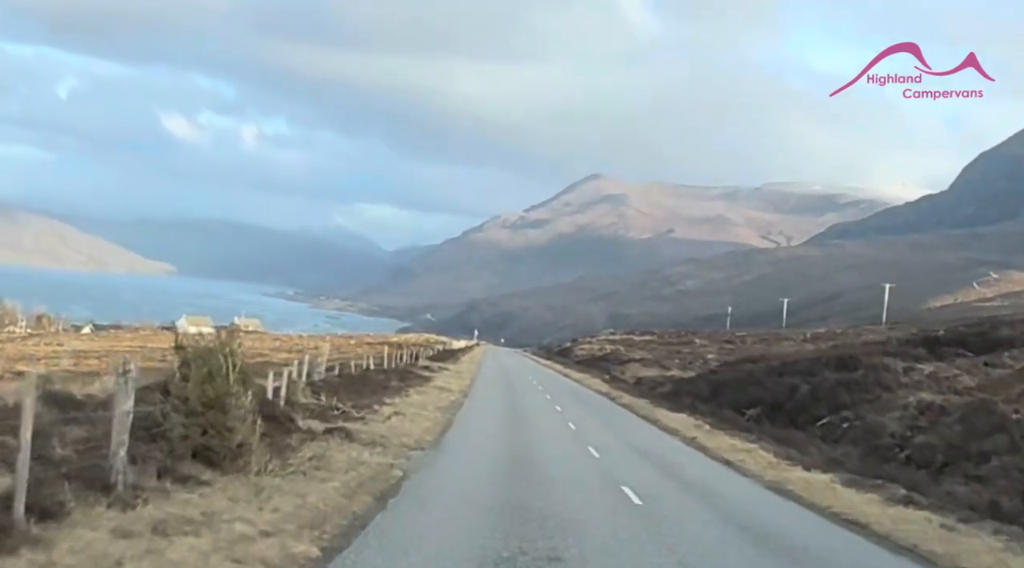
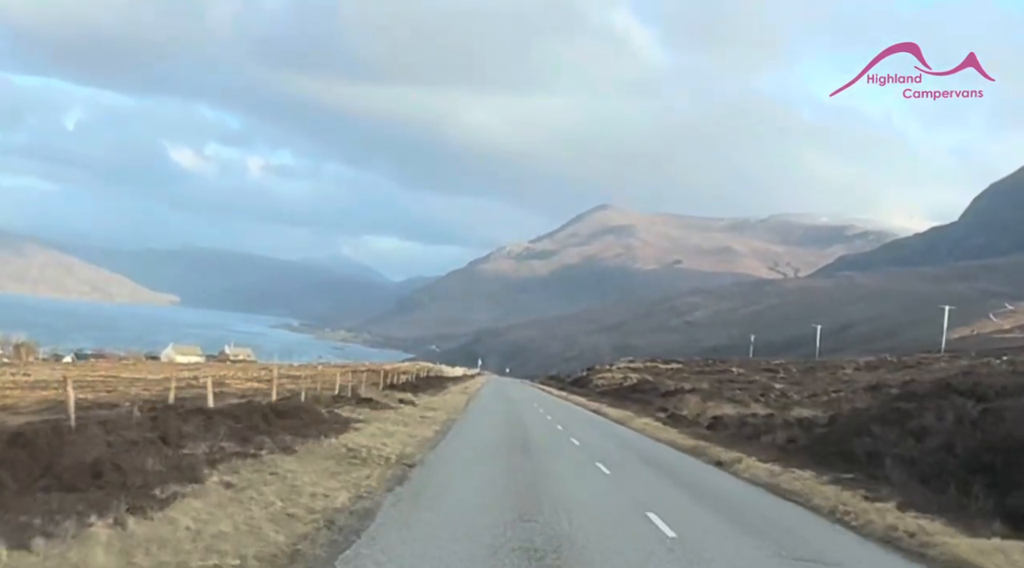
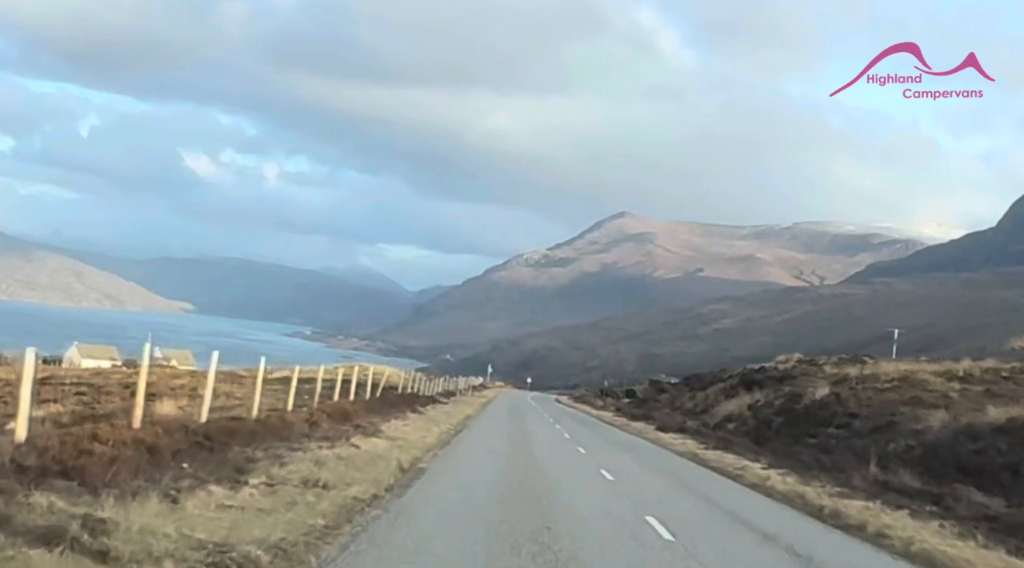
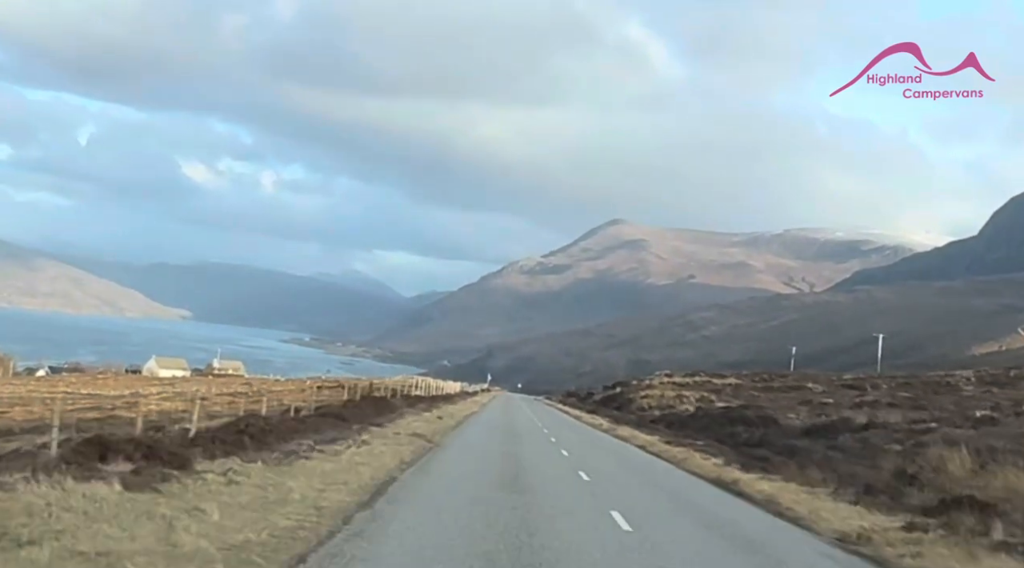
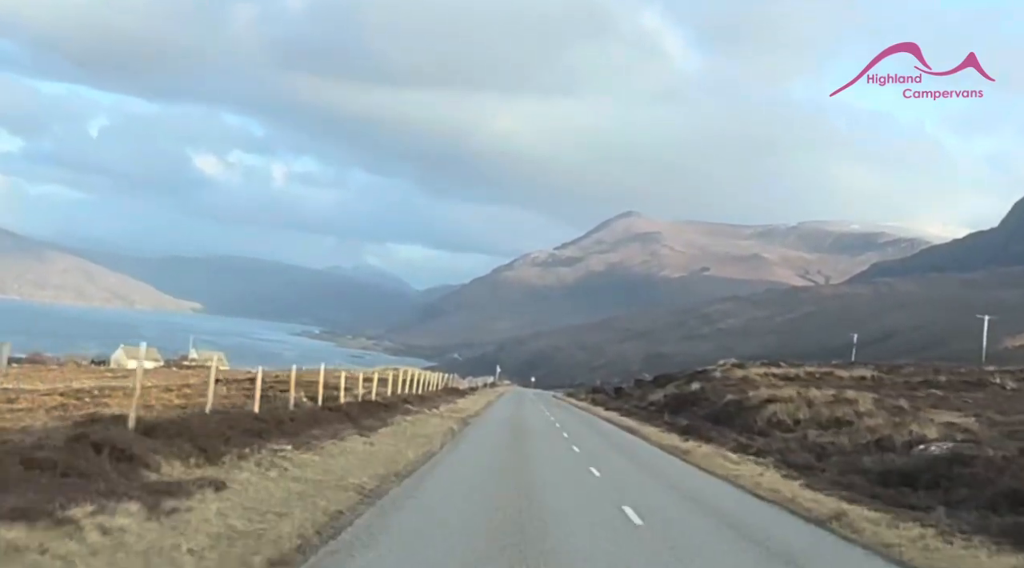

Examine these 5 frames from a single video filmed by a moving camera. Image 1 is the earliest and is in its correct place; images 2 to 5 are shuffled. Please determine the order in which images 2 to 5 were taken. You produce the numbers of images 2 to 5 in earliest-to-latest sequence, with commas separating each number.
2, 4, 5, 3
